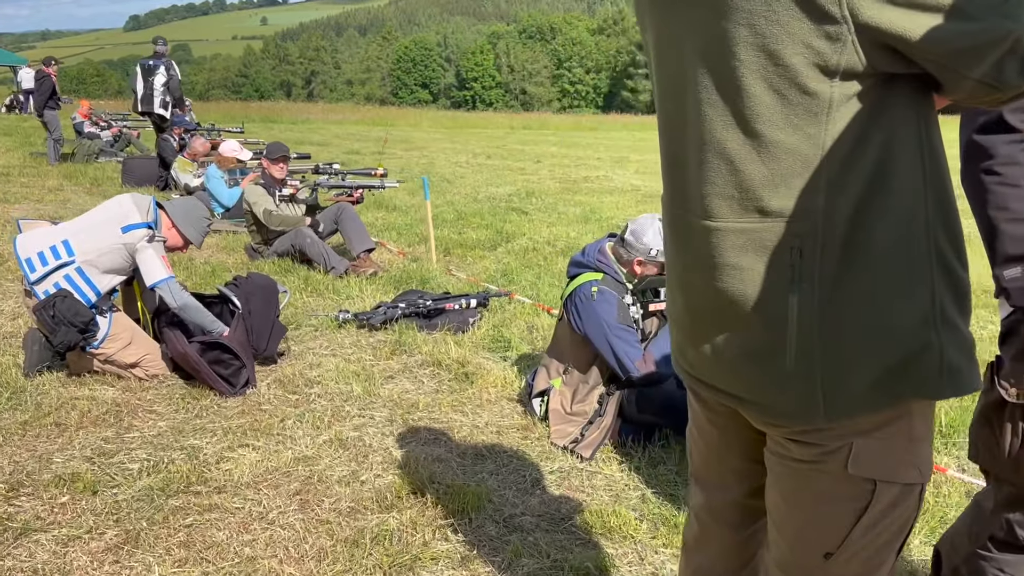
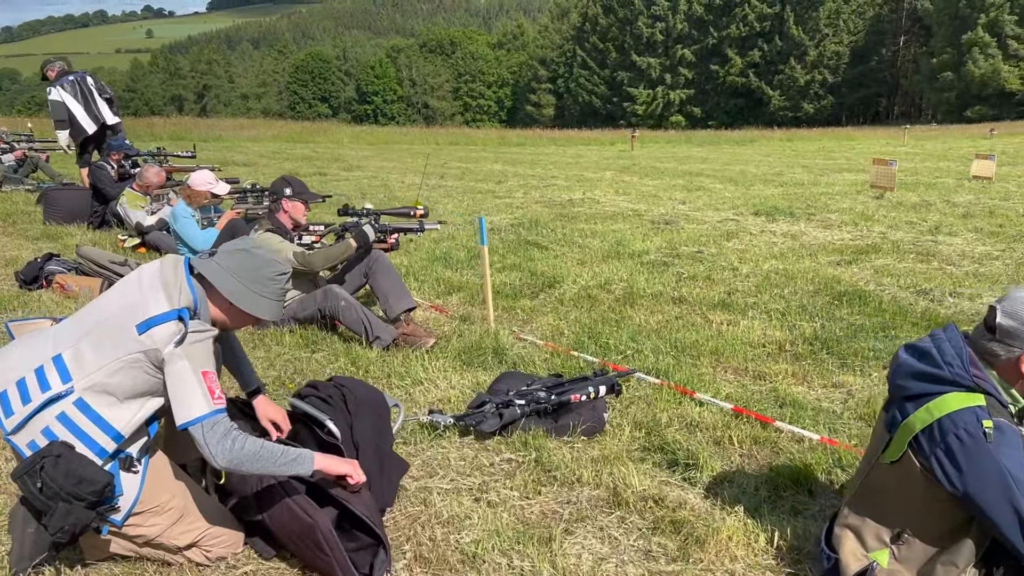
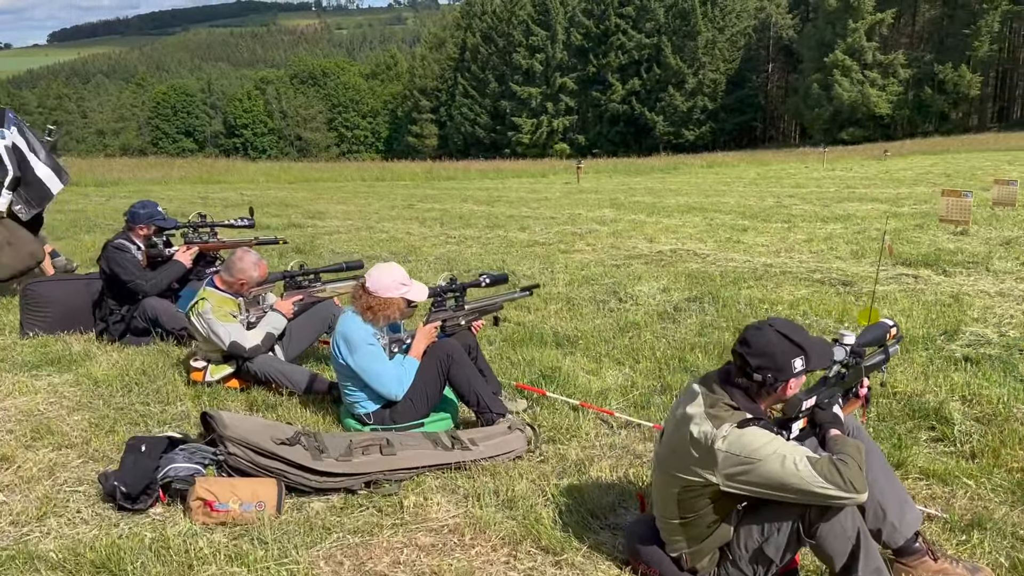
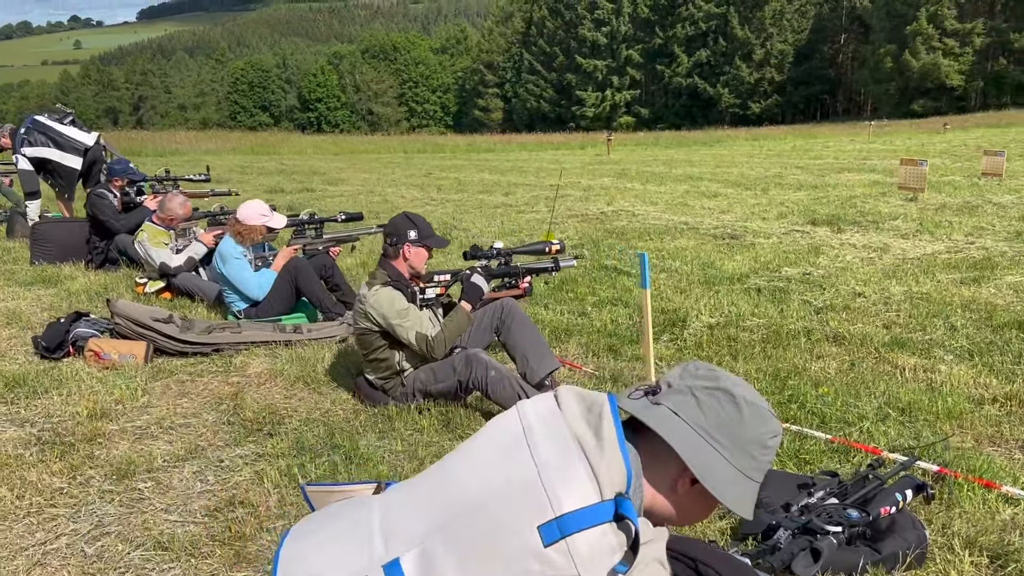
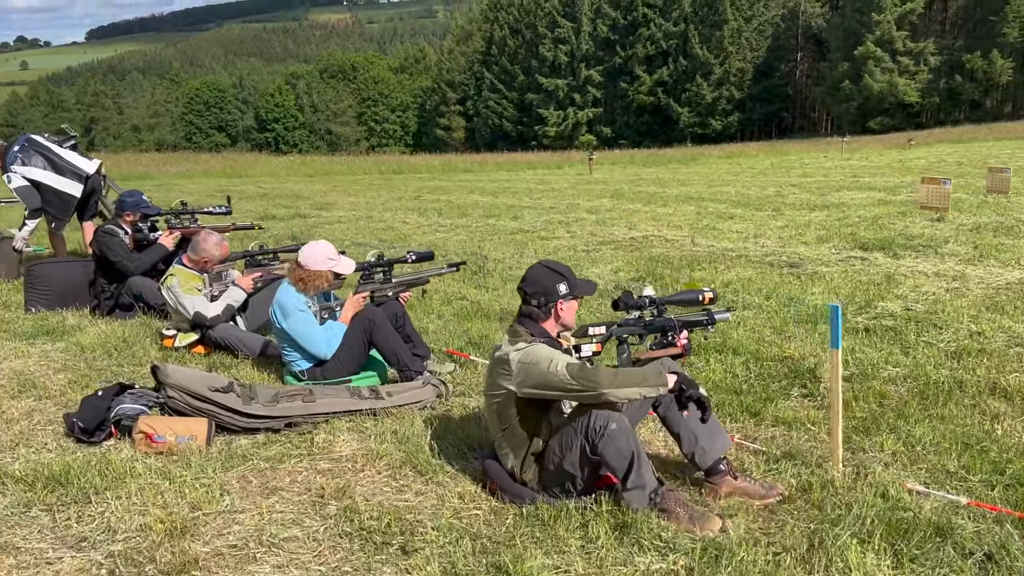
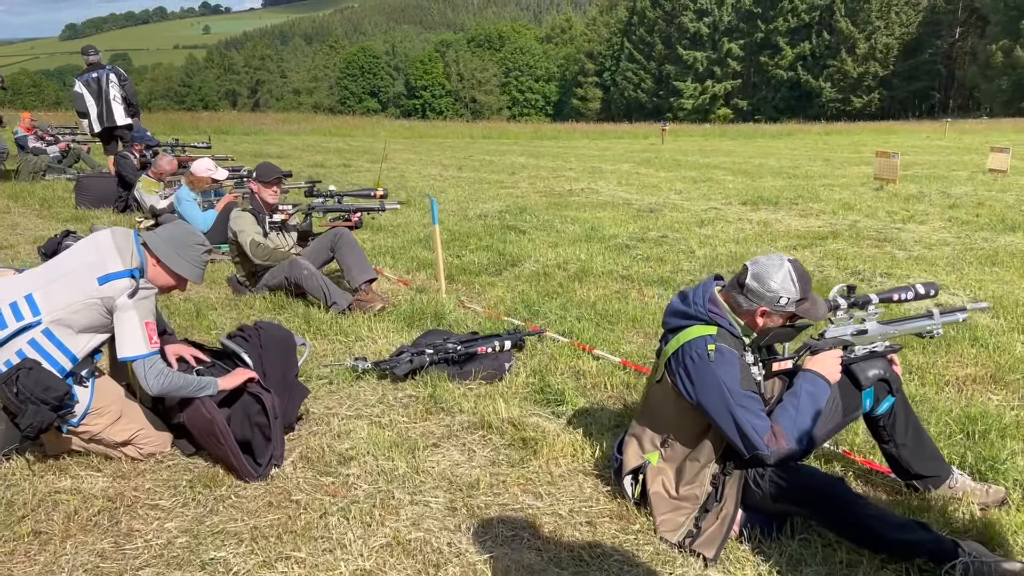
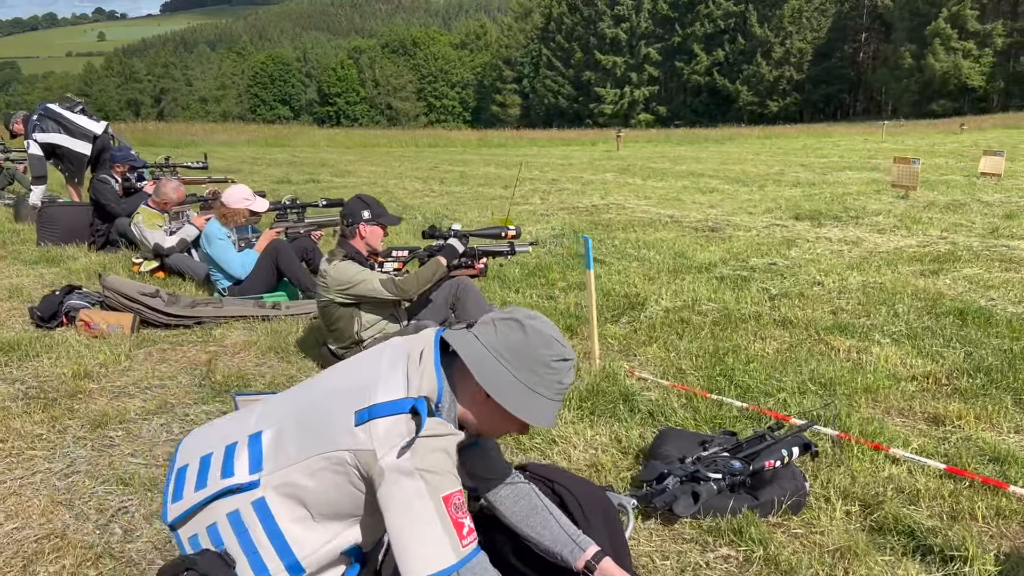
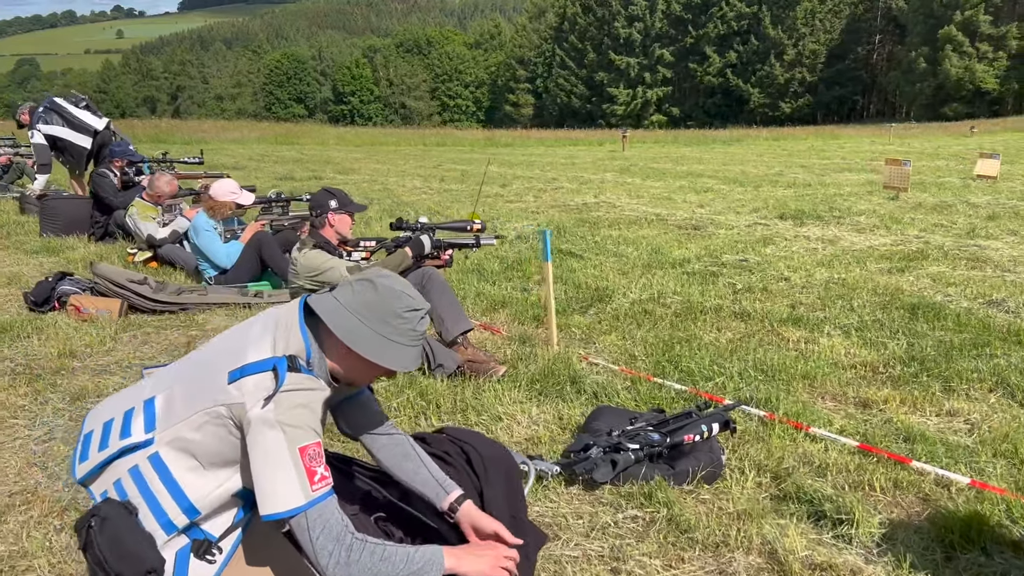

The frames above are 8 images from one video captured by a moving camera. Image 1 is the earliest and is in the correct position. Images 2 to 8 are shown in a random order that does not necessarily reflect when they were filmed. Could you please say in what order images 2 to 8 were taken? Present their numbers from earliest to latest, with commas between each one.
6, 2, 8, 7, 4, 5, 3
